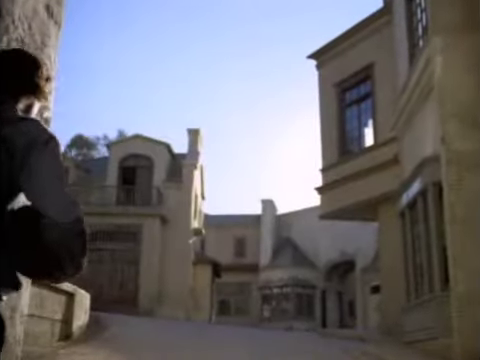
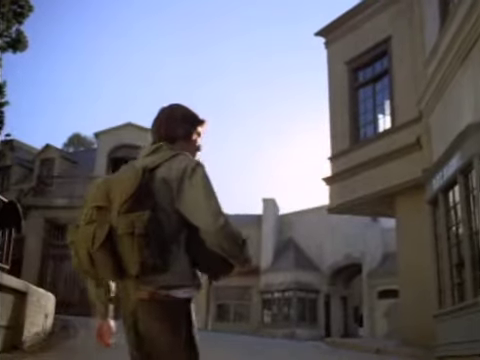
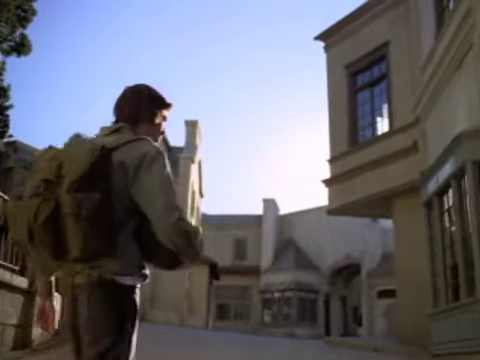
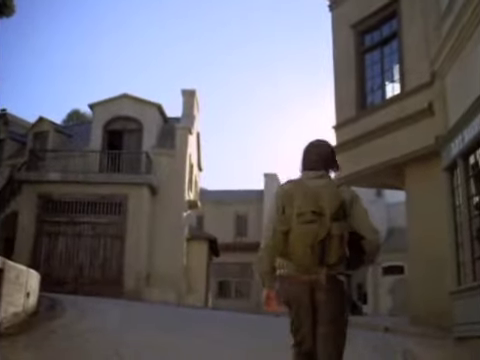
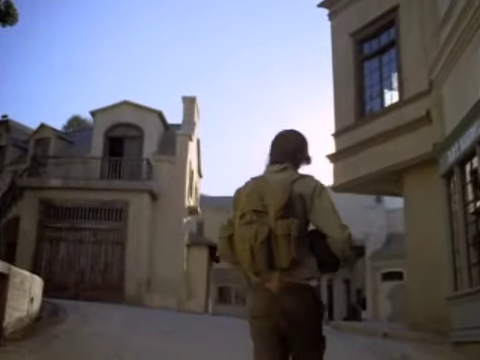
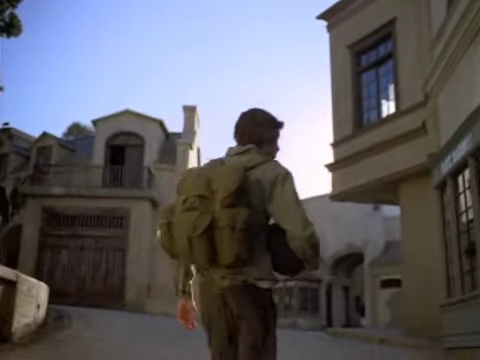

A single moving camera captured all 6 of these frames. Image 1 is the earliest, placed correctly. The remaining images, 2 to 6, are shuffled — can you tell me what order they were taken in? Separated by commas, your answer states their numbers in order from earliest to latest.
3, 2, 6, 5, 4
